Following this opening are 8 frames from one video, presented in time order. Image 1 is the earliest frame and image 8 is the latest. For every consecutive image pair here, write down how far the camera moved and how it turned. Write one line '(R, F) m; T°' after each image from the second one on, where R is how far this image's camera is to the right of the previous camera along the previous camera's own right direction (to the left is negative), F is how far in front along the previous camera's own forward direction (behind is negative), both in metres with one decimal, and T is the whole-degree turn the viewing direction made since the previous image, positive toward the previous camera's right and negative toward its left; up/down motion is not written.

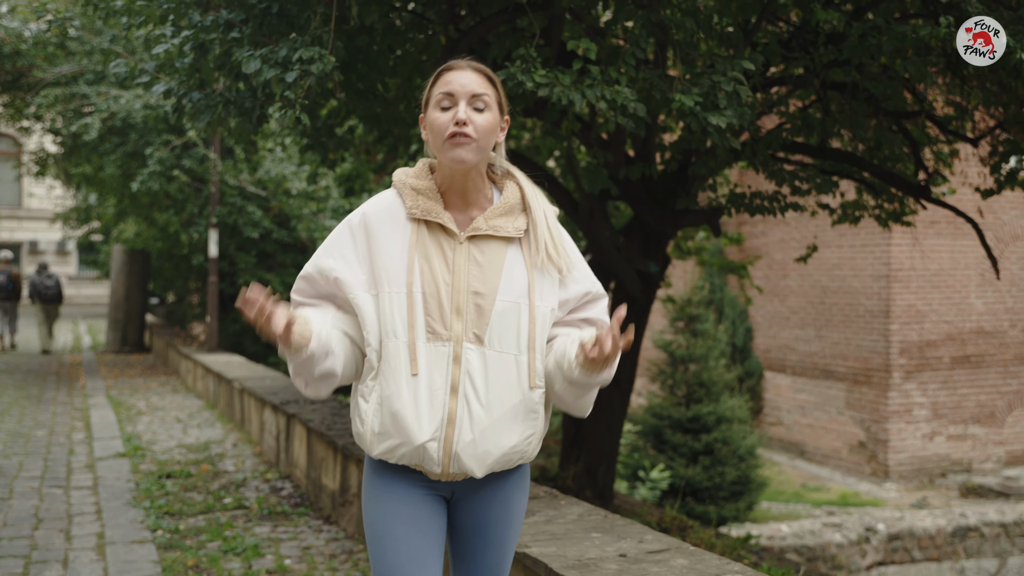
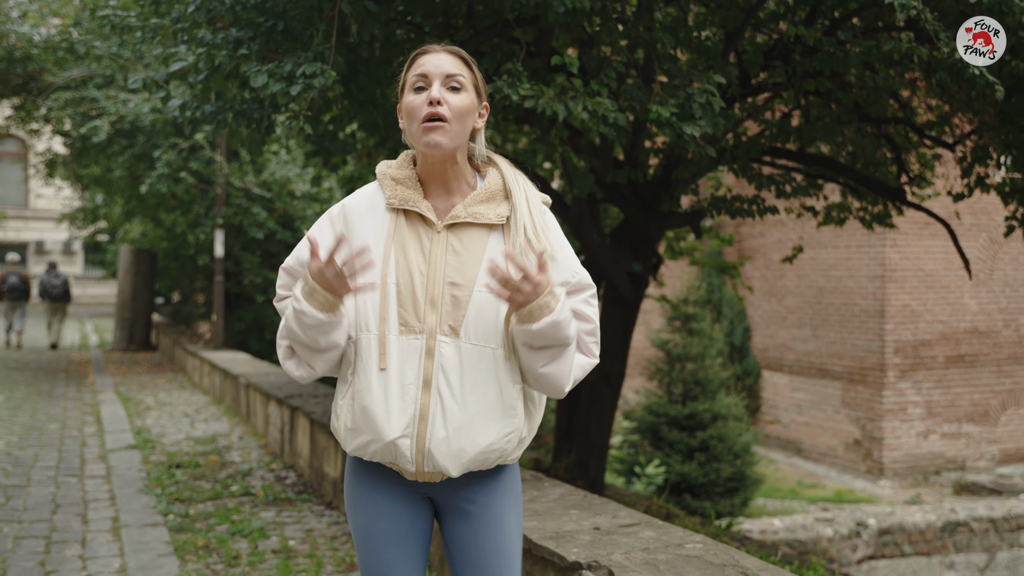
(+0.1, -0.3) m; 0°
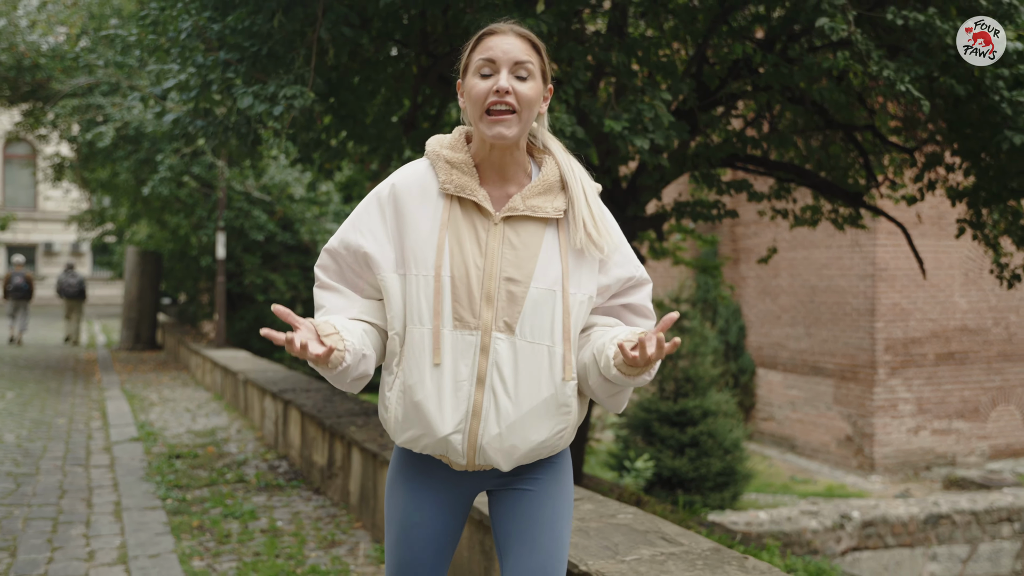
(+0.2, -0.4) m; 0°
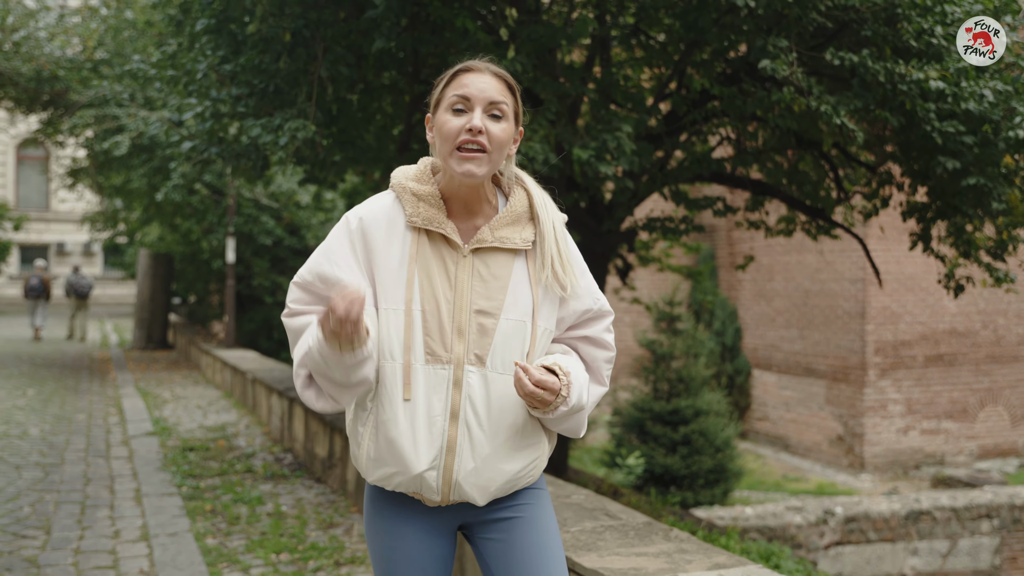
(+0.2, -0.6) m; -1°
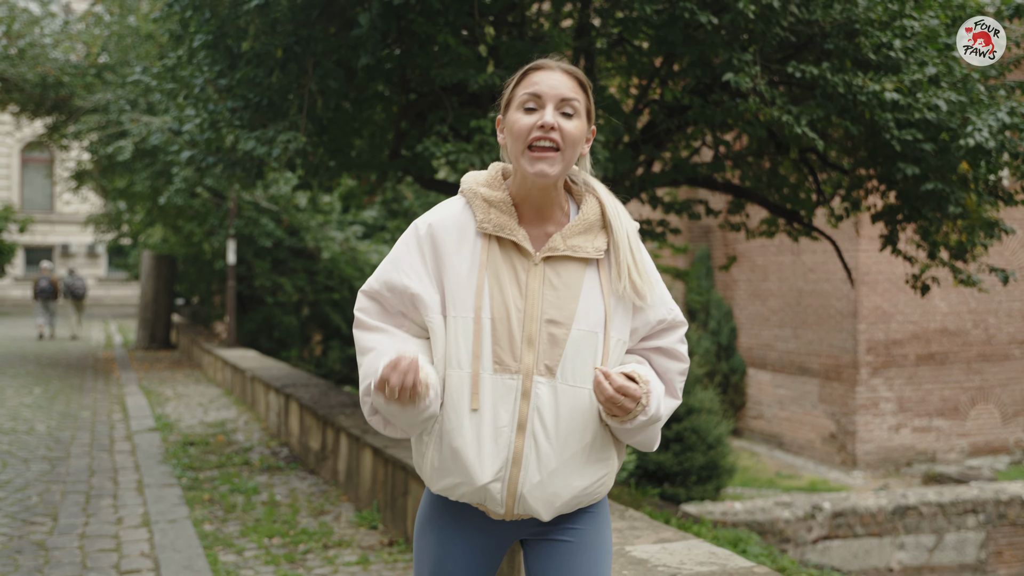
(+0.2, -0.3) m; 0°
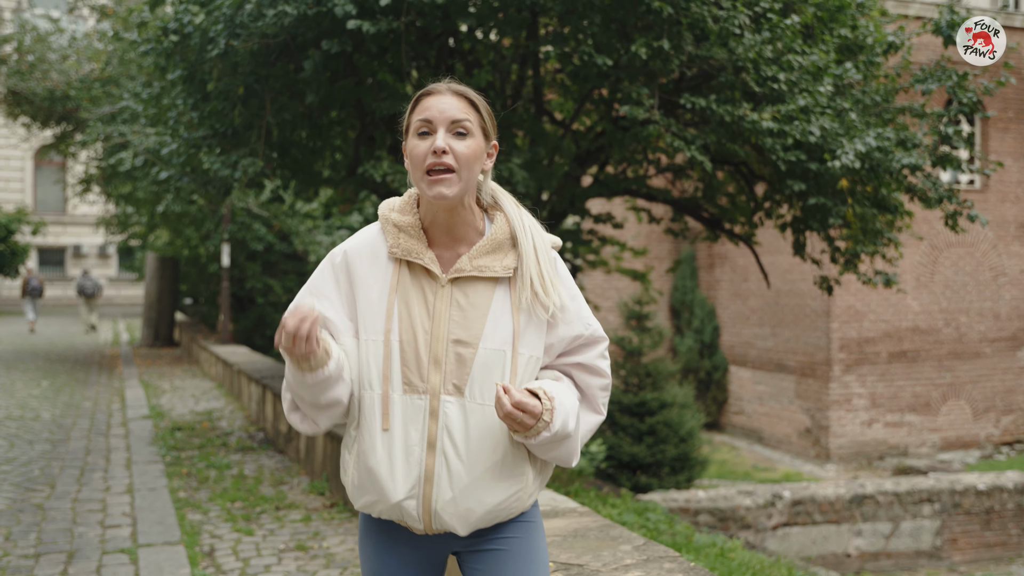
(+0.6, -0.9) m; -1°
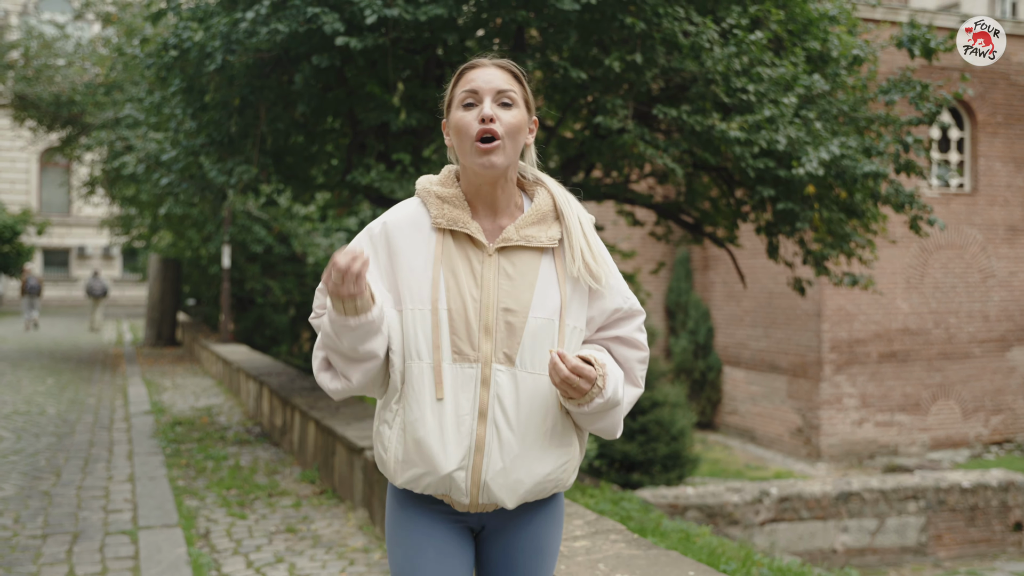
(+0.2, -0.4) m; 0°
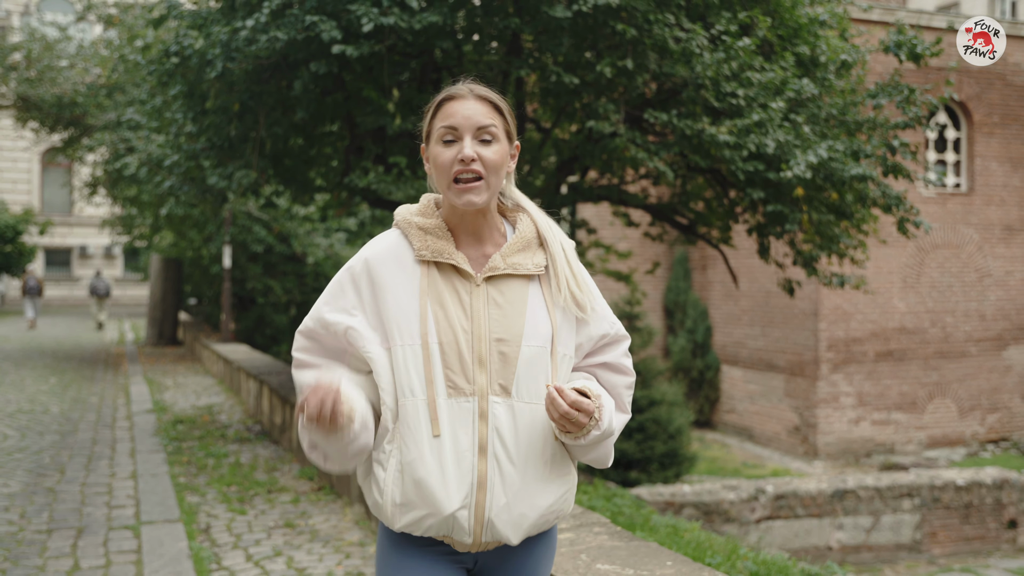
(+0.1, -0.1) m; 0°
